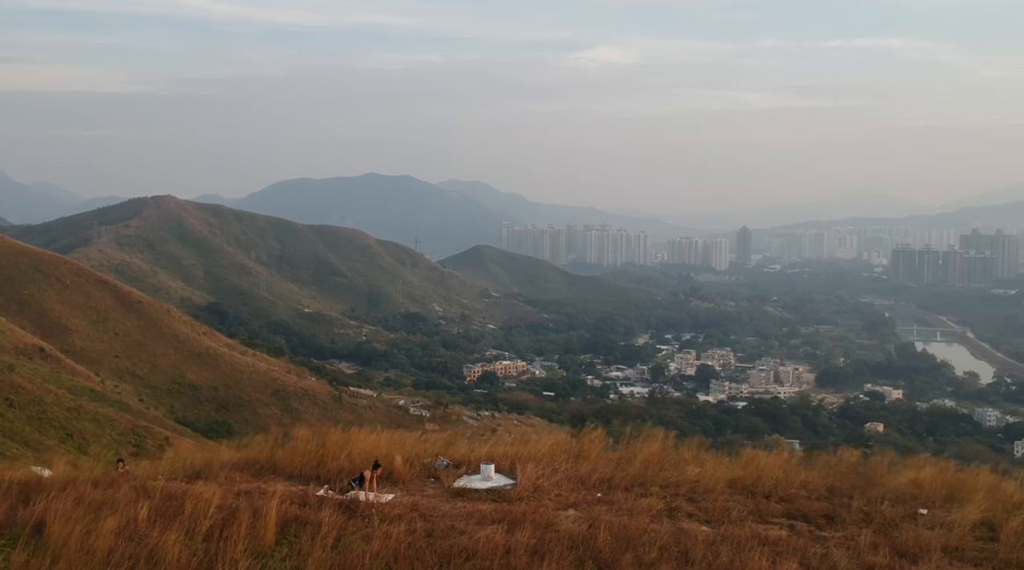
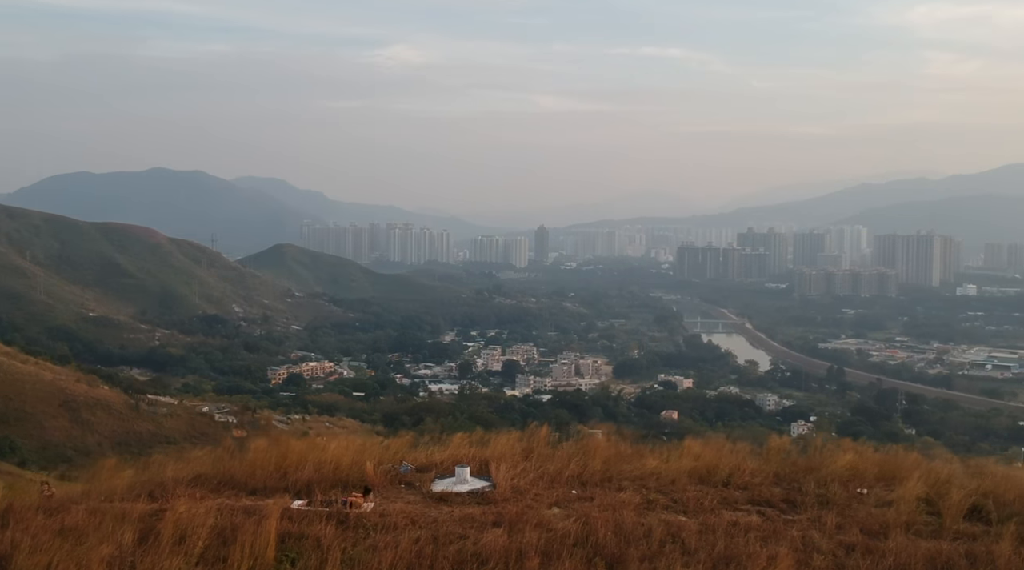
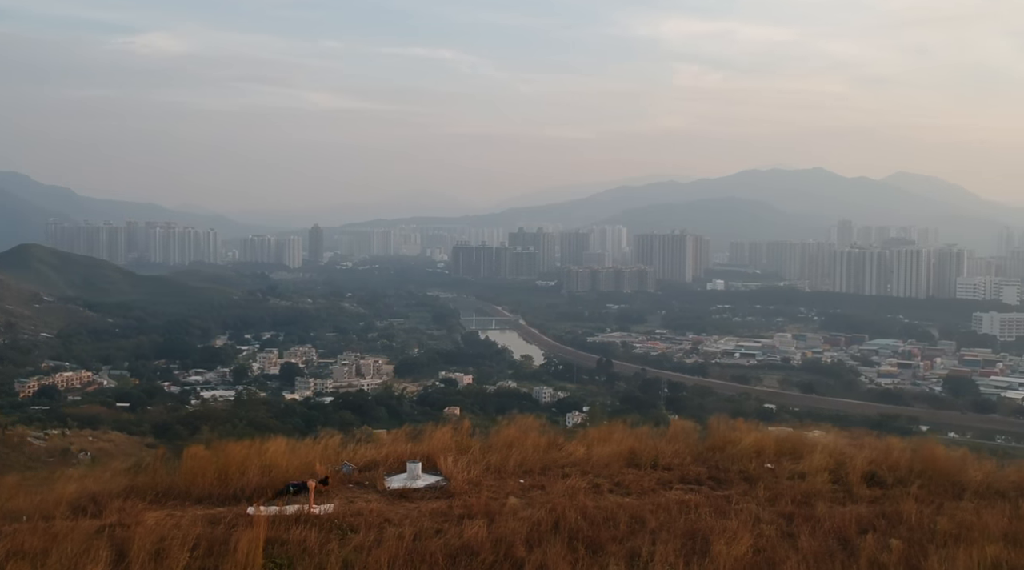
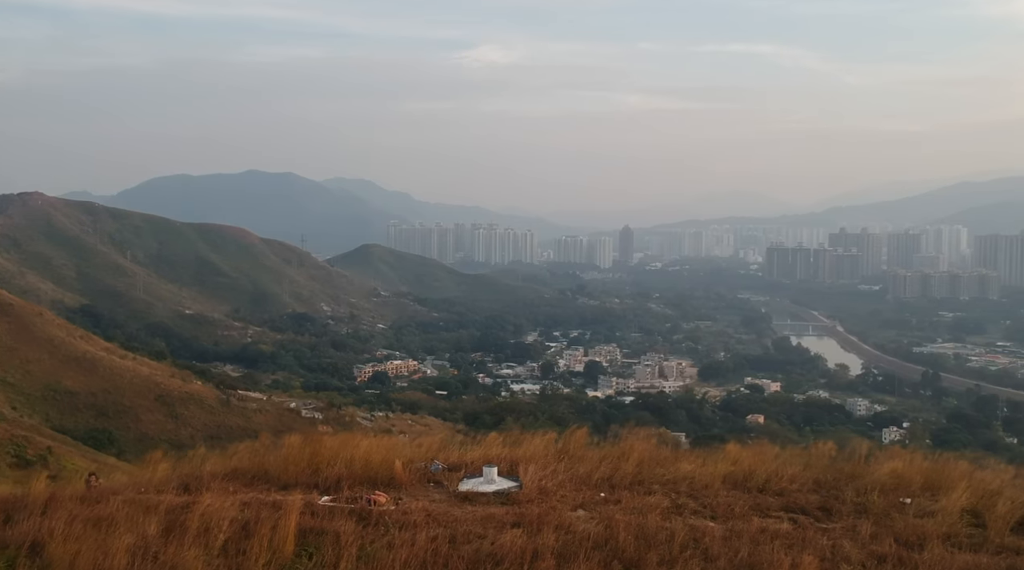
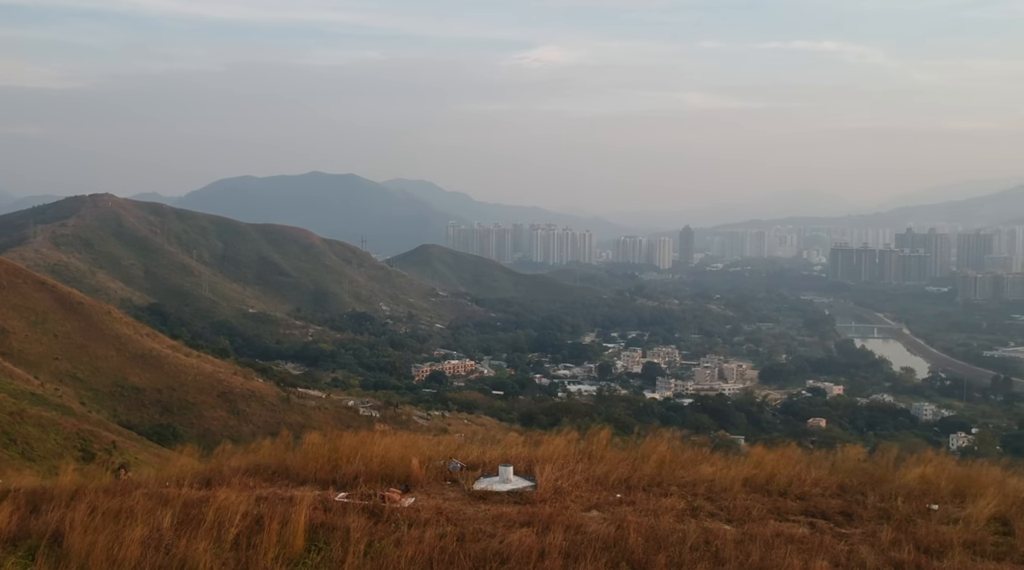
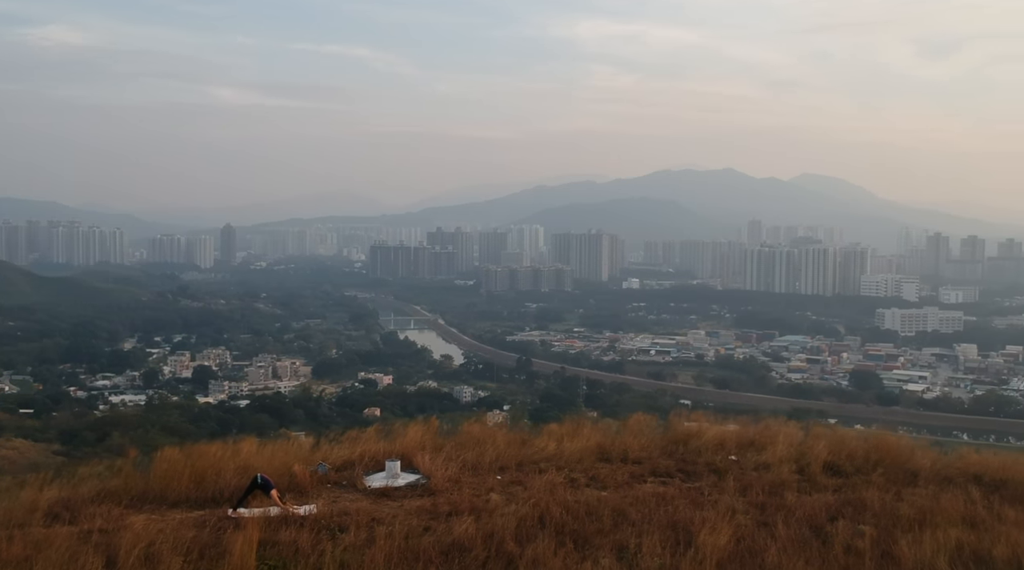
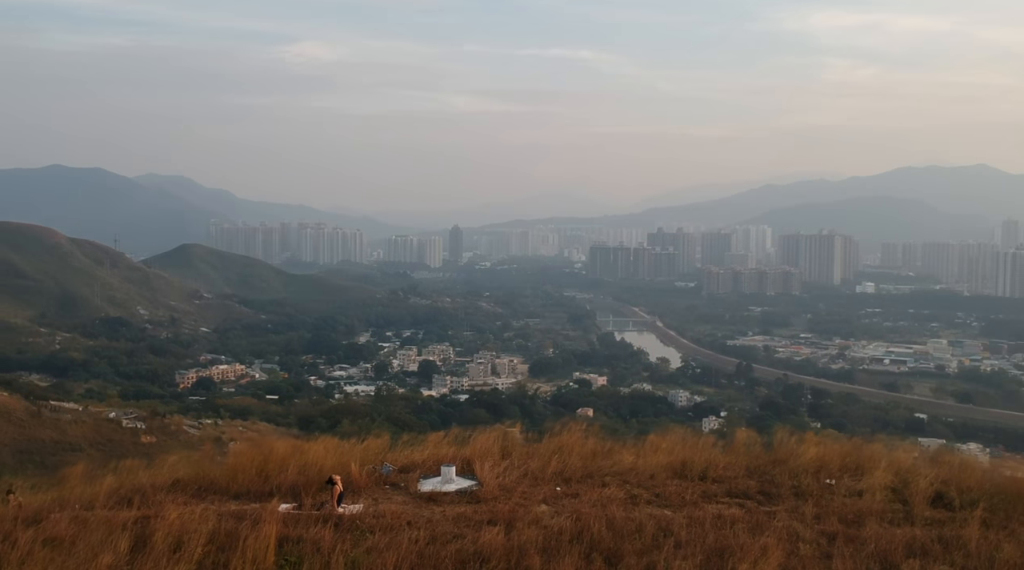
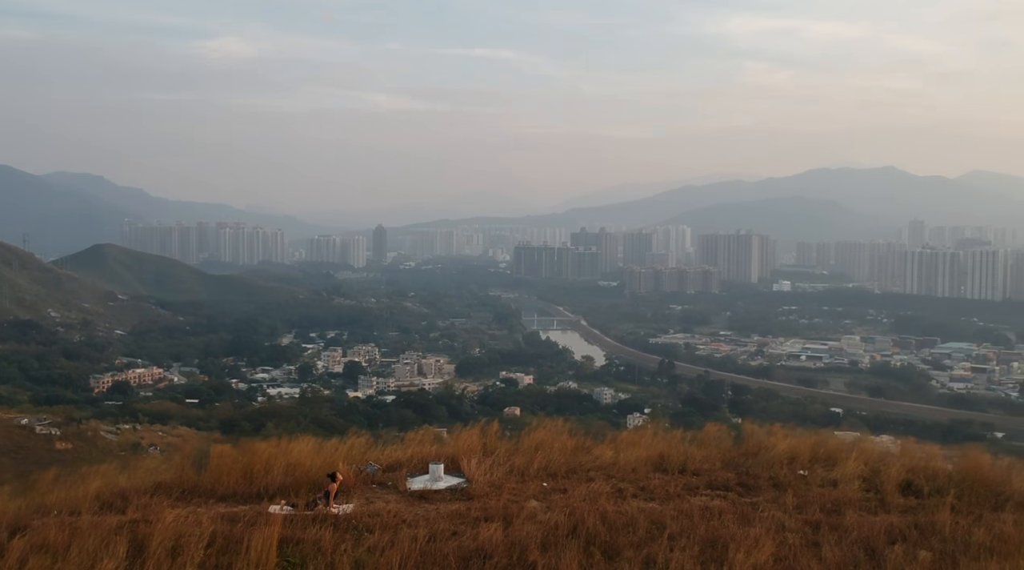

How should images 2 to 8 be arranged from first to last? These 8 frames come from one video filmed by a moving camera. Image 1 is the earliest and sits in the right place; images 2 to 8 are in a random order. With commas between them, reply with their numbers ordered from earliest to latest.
5, 4, 2, 7, 8, 3, 6
